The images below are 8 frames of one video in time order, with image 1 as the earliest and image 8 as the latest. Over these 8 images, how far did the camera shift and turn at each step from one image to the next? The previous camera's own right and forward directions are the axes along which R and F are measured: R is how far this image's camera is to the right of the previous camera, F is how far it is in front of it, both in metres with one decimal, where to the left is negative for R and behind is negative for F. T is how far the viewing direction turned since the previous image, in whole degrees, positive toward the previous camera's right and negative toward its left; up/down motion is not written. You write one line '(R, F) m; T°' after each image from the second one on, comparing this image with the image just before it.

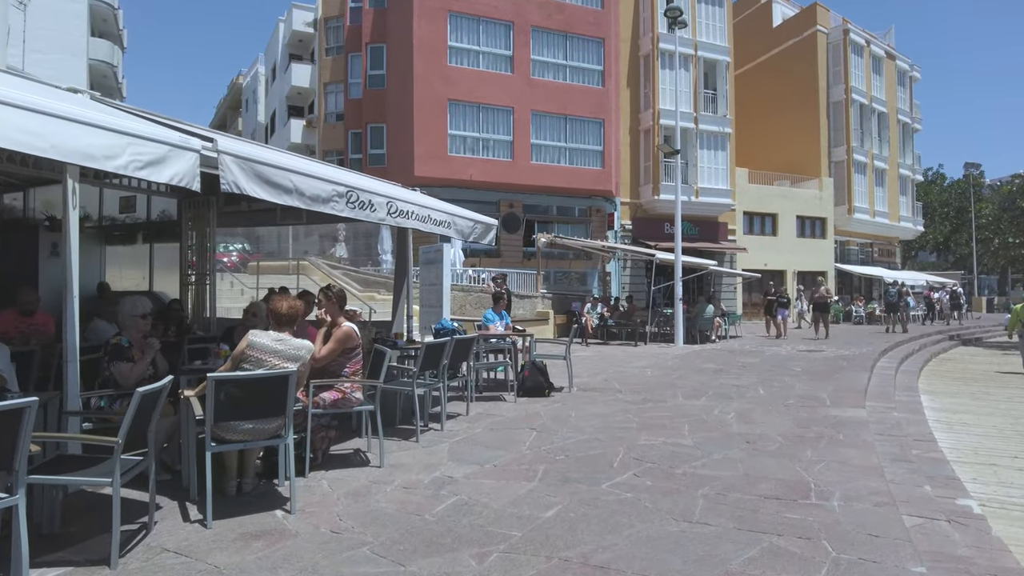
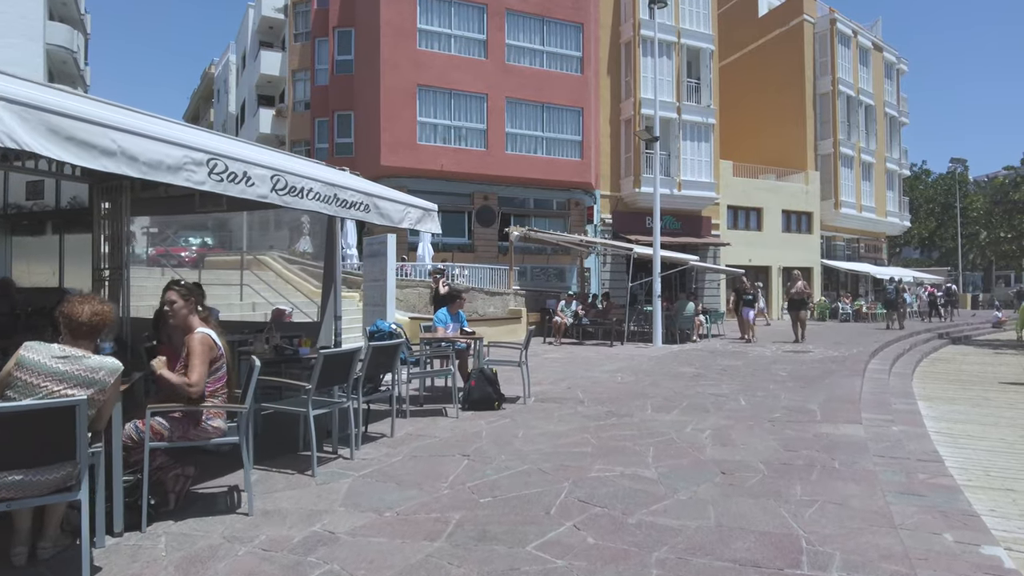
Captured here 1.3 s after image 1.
(+0.5, +1.1) m; +1°
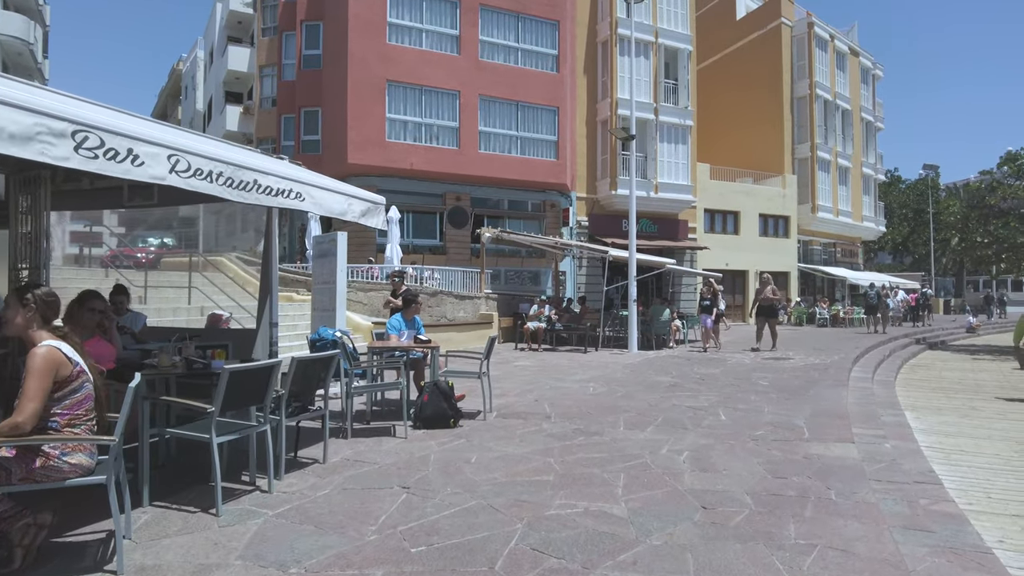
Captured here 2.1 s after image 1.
(+0.2, +0.7) m; +2°
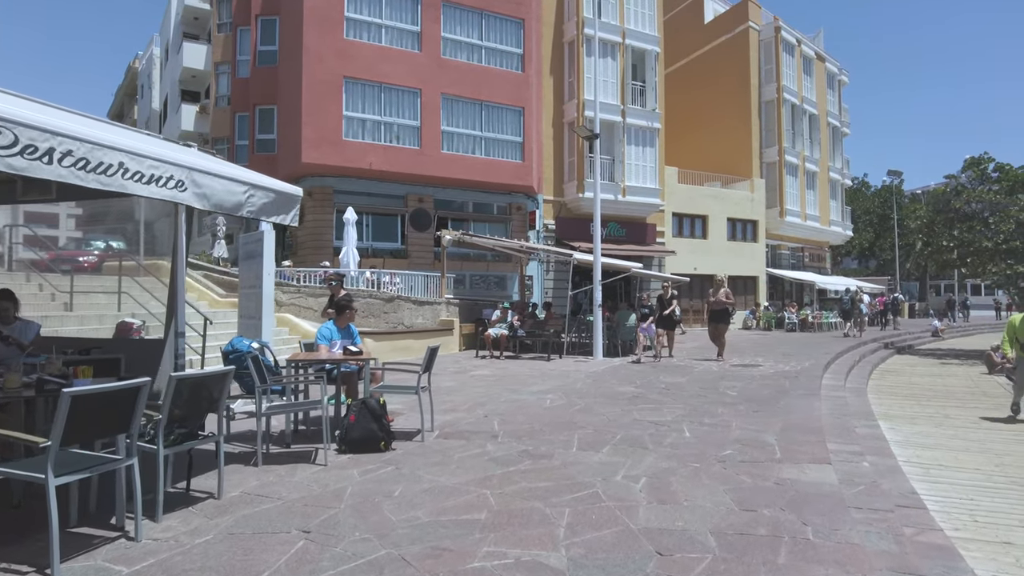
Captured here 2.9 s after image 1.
(+0.3, +0.7) m; +2°
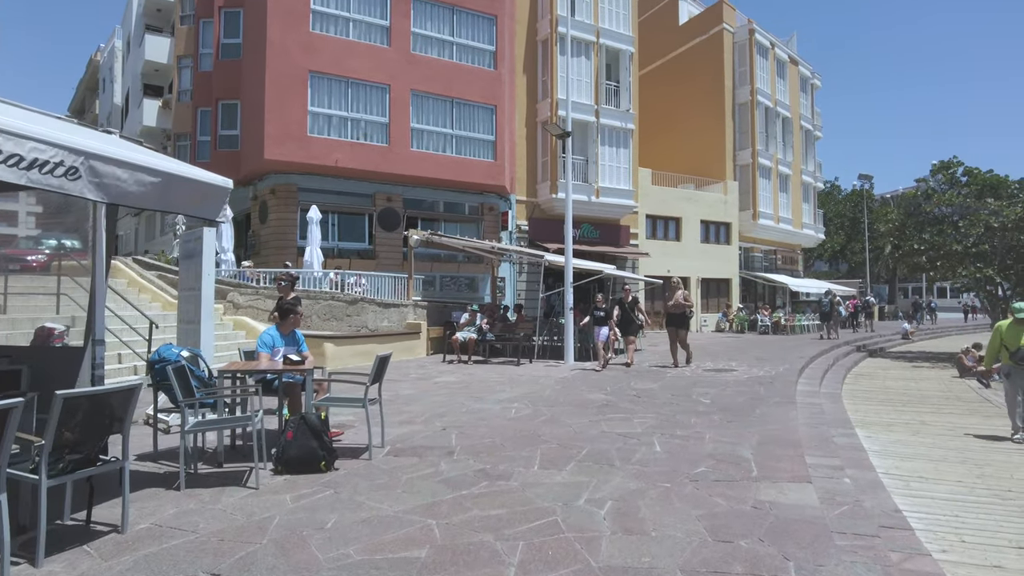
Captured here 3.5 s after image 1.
(+0.2, +0.5) m; +2°
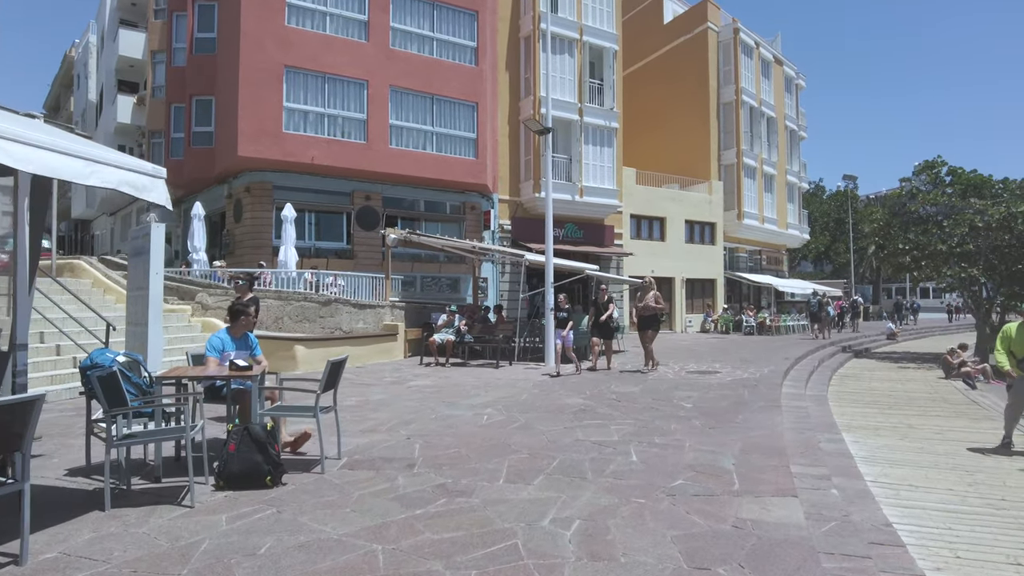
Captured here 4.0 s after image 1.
(+0.2, +0.4) m; +1°
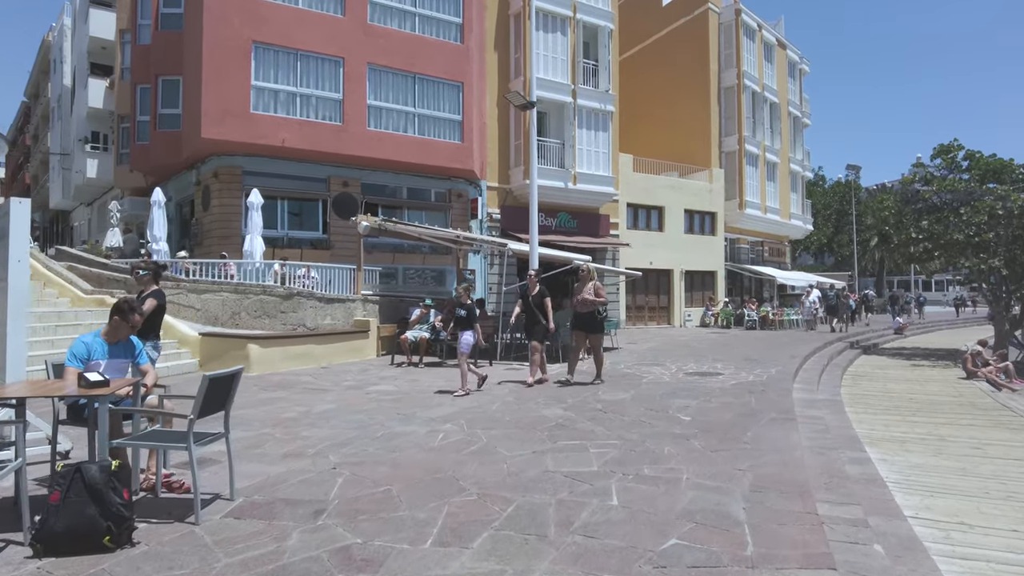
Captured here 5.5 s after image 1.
(+0.3, +1.3) m; 0°
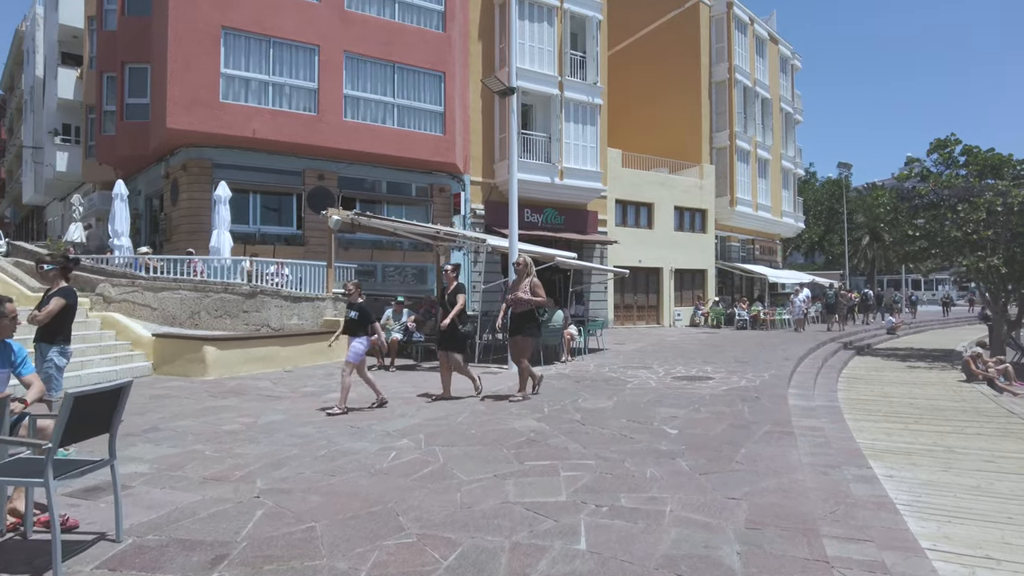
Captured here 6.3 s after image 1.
(+0.2, +0.7) m; +1°
